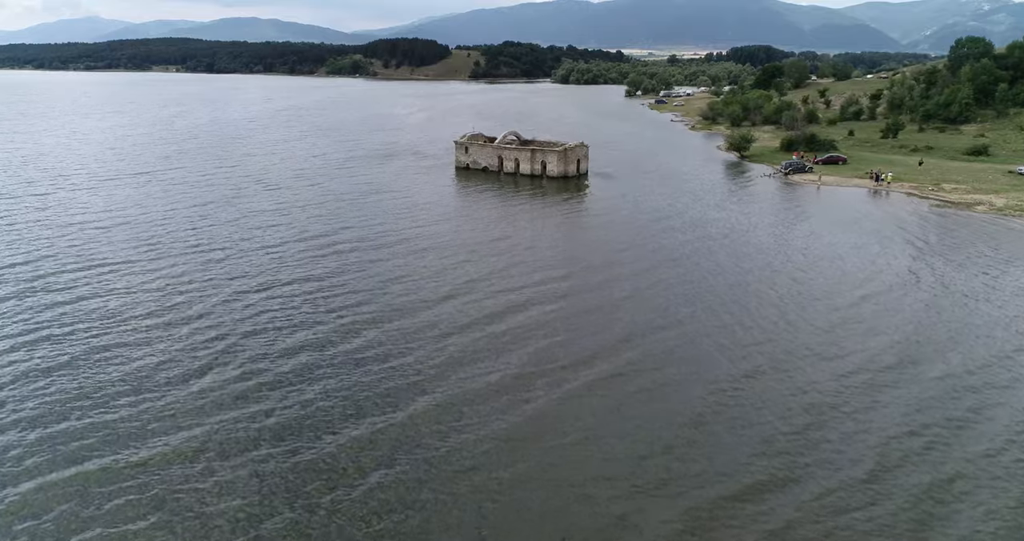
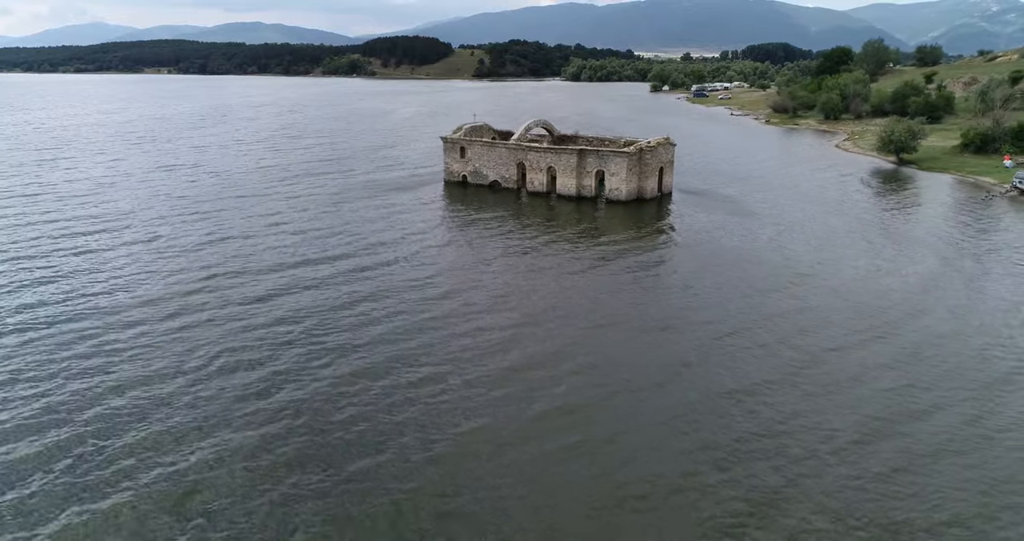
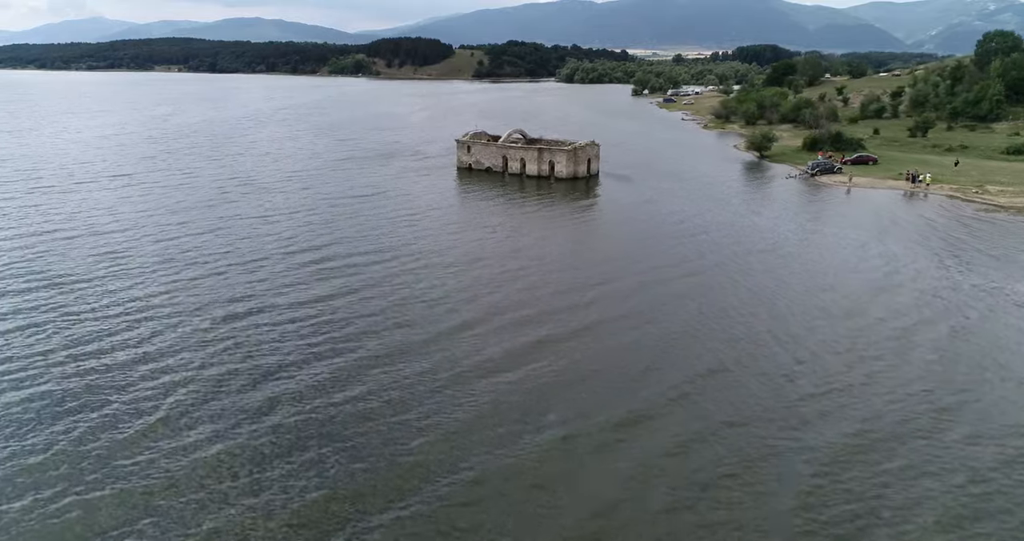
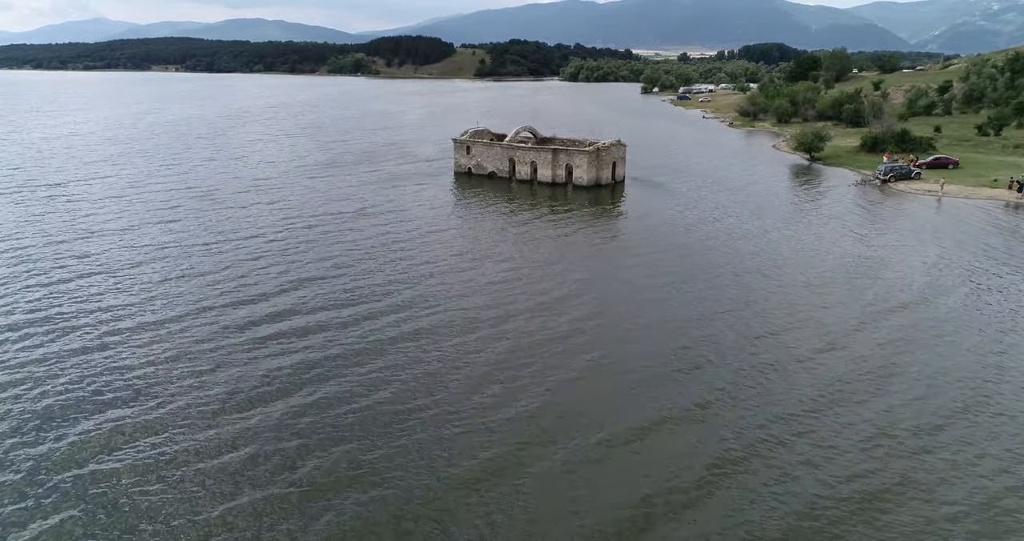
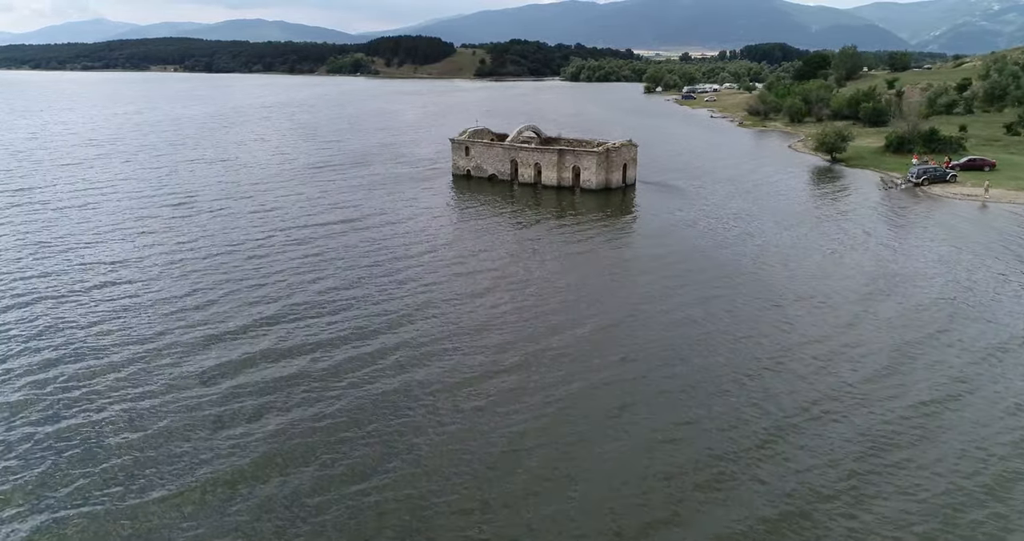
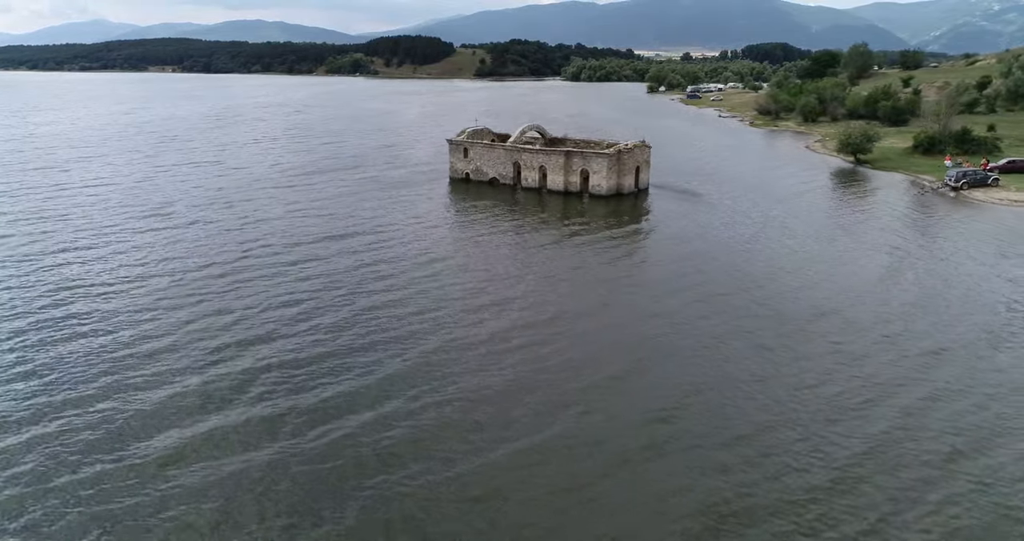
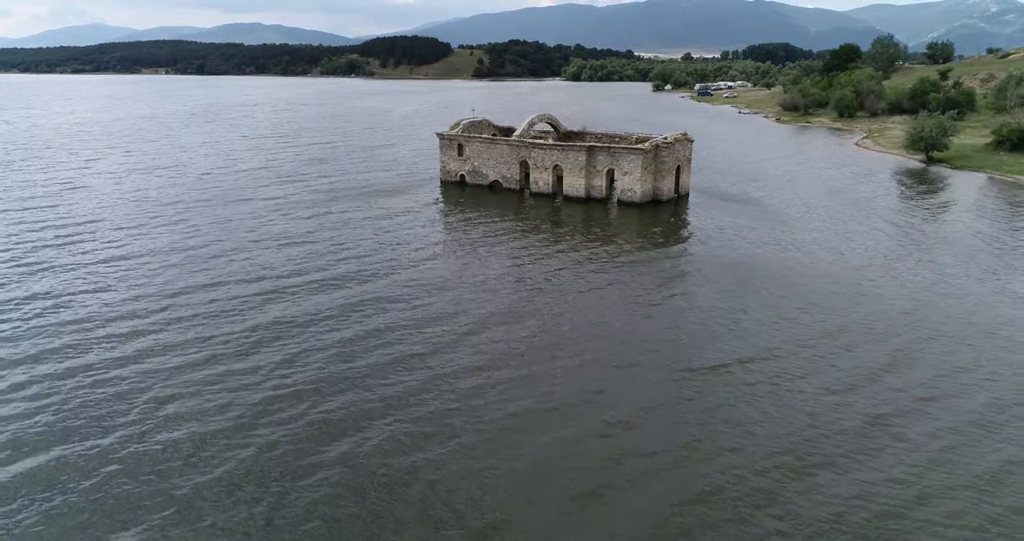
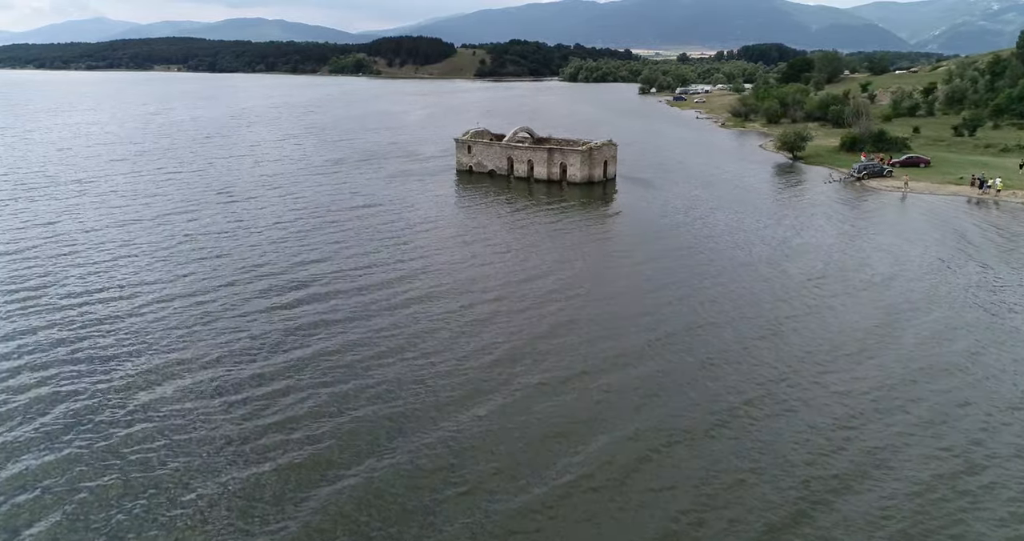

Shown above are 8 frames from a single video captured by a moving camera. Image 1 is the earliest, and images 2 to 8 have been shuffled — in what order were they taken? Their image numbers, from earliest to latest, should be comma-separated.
3, 8, 4, 5, 6, 2, 7
